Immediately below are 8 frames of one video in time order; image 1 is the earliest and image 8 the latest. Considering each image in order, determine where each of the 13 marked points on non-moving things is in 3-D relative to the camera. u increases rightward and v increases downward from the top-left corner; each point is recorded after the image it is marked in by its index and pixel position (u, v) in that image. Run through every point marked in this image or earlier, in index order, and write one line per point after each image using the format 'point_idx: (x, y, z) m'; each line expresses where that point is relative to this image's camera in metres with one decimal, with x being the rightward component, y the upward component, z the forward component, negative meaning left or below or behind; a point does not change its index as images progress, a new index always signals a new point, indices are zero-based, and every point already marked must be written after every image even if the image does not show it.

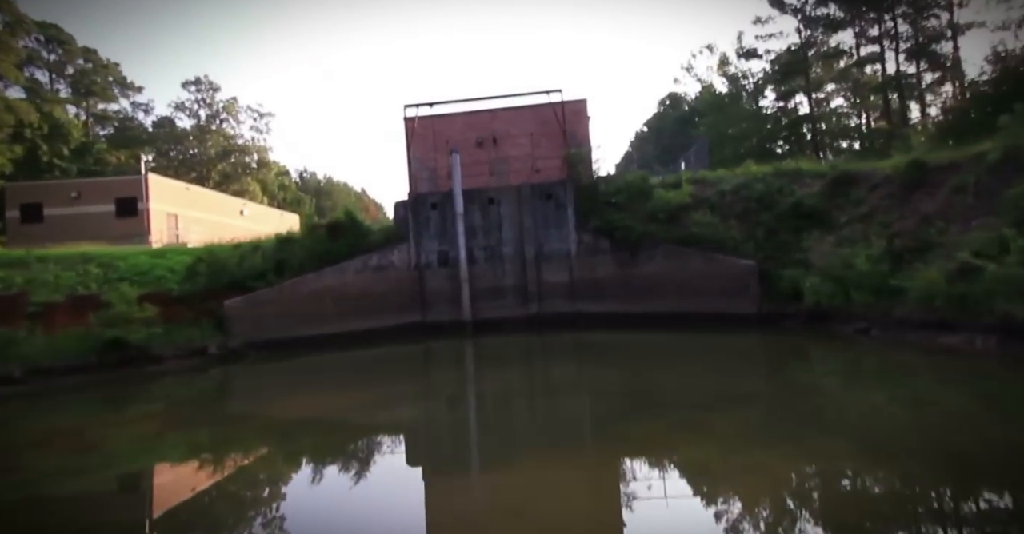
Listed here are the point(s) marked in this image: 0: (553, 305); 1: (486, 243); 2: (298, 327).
0: (+1.2, -1.3, +17.7) m
1: (-0.8, +0.7, +18.0) m
2: (-6.2, -1.7, +15.4) m
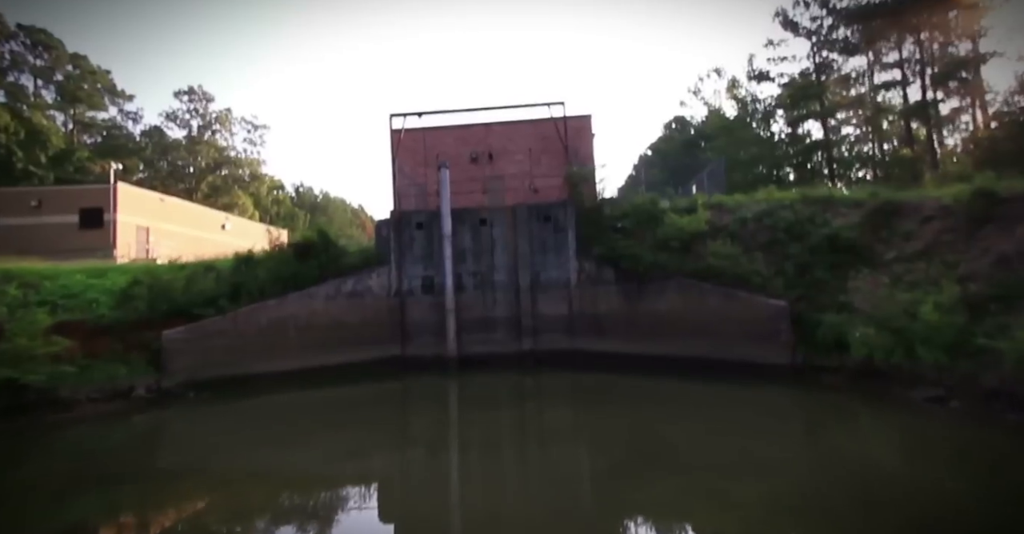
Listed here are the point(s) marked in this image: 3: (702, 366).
0: (+1.0, -2.2, +15.7) m
1: (-1.1, -0.1, +16.1) m
2: (-6.4, -2.3, +13.4) m
3: (+4.3, -2.3, +12.5) m
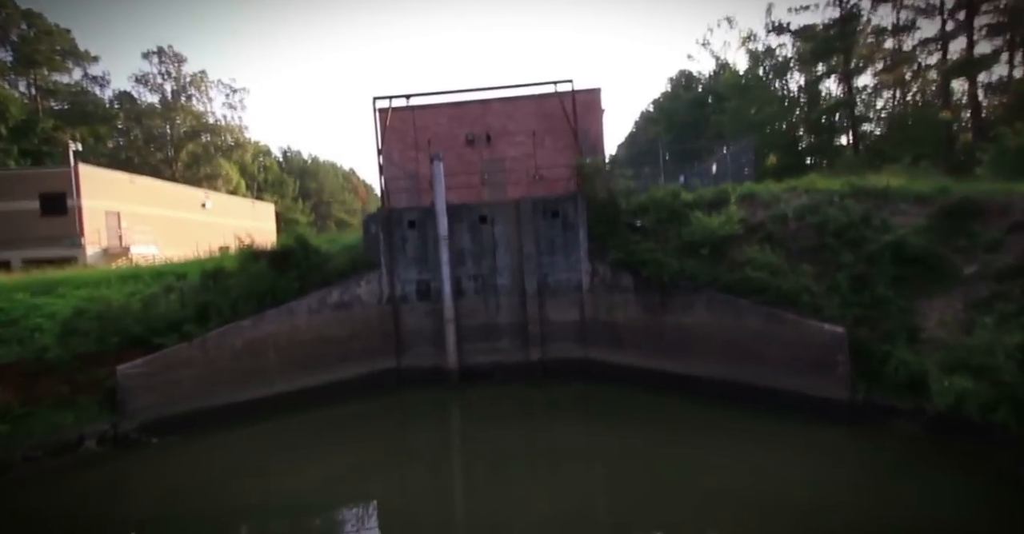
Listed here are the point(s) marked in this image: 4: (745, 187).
0: (+1.2, -2.2, +14.2) m
1: (-0.9, -0.2, +14.4) m
2: (-6.2, -2.7, +11.9) m
3: (+4.5, -2.5, +11.0) m
4: (+6.0, +2.1, +14.2) m
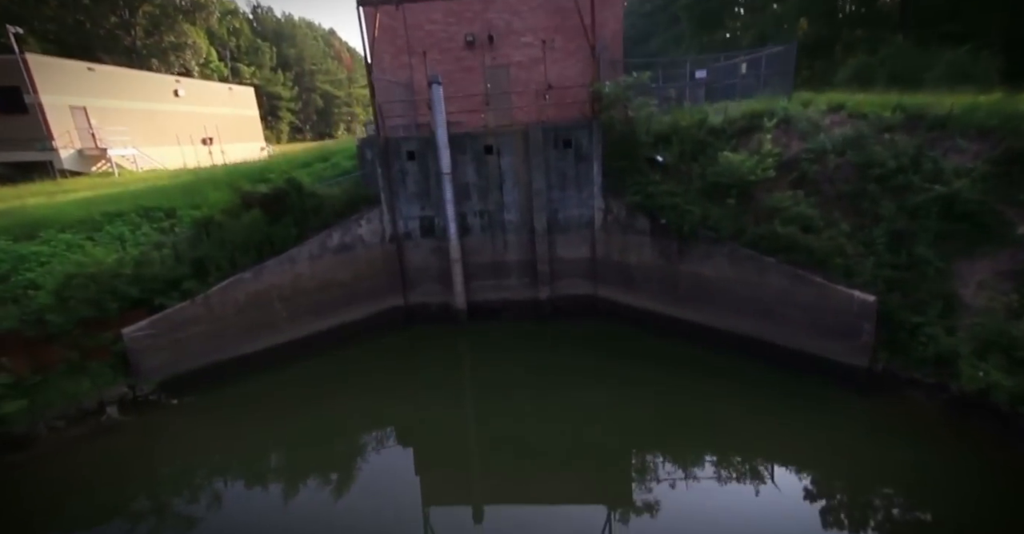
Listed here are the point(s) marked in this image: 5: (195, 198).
0: (+1.4, -0.5, +13.9) m
1: (-0.7, +1.5, +13.6) m
2: (-6.0, -1.7, +11.8) m
3: (+4.8, -1.6, +11.0) m
4: (+6.2, +3.8, +12.8) m
5: (-8.2, +1.7, +14.1) m
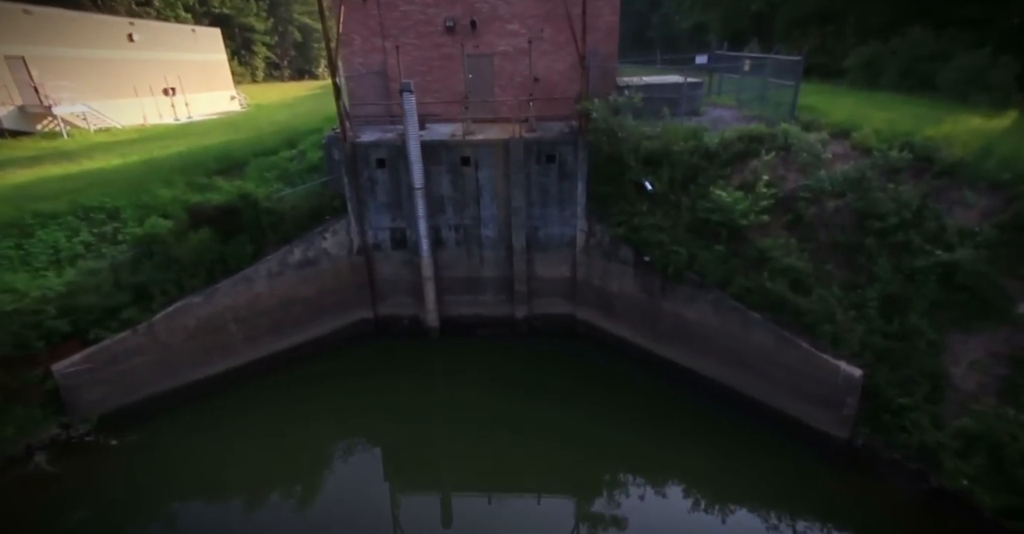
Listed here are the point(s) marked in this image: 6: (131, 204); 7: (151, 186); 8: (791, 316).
0: (+0.8, -1.0, +13.3) m
1: (-1.2, +1.0, +12.7) m
2: (-6.6, -2.1, +11.1) m
3: (+4.2, -2.5, +10.6) m
4: (+5.7, +3.0, +11.9) m
5: (-8.7, +1.6, +12.9) m
6: (-8.9, +1.5, +12.8) m
7: (-9.1, +2.1, +13.8) m
8: (+4.8, -0.8, +9.5) m
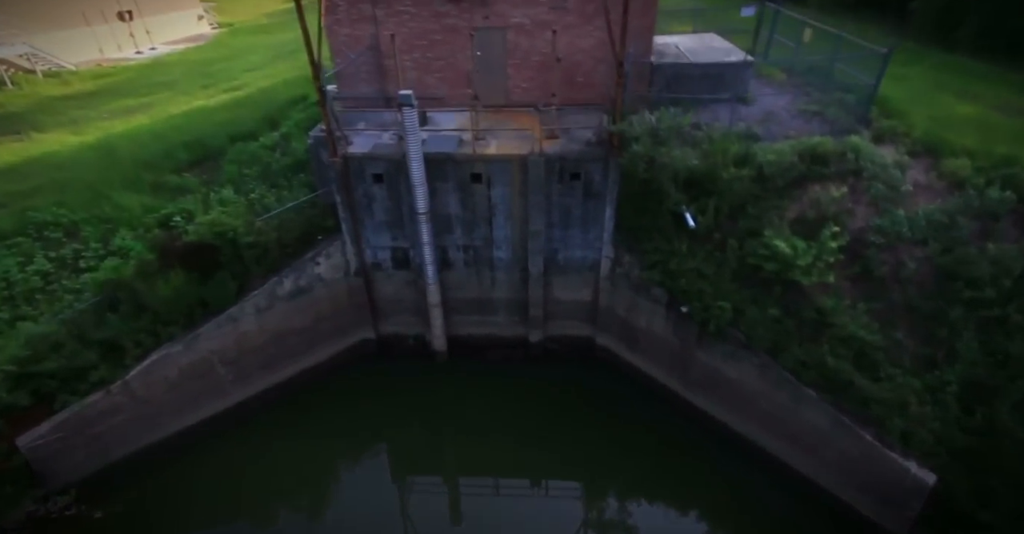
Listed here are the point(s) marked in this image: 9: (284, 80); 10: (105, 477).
0: (+1.1, -1.4, +12.1) m
1: (-0.9, +0.5, +11.1) m
2: (-6.3, -2.9, +10.1) m
3: (+4.5, -3.4, +9.6) m
4: (+6.1, +2.2, +9.9) m
5: (-8.4, +1.2, +11.3) m
6: (-8.5, +1.0, +11.2) m
7: (-8.7, +1.8, +12.0) m
8: (+5.1, -2.0, +8.3) m
9: (-7.5, +6.1, +18.0) m
10: (-7.1, -3.7, +9.7) m
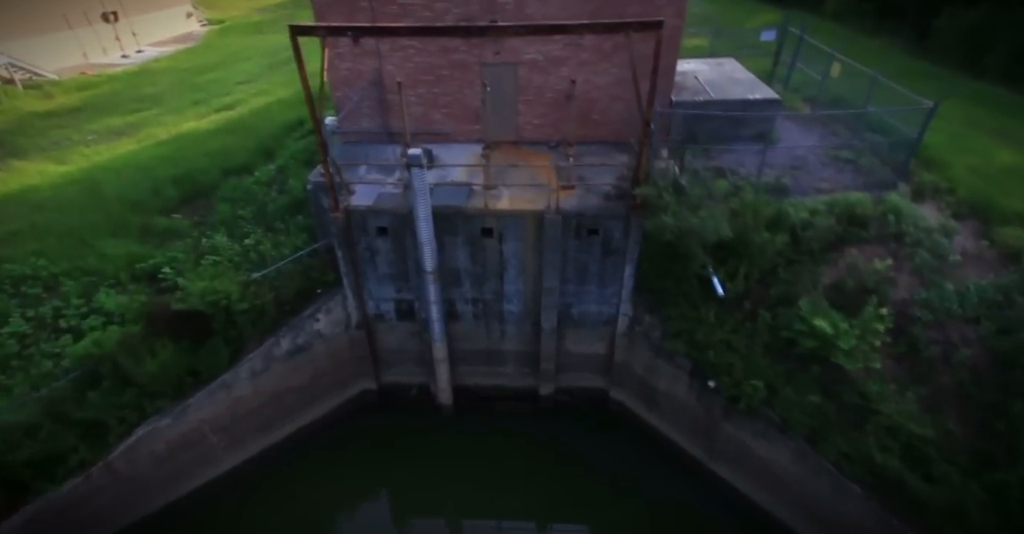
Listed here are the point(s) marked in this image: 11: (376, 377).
0: (+1.3, -2.5, +11.5) m
1: (-0.7, -0.6, +10.4) m
2: (-6.0, -3.9, +9.5) m
3: (+4.8, -4.5, +9.1) m
4: (+6.3, +1.1, +9.3) m
5: (-8.2, +0.1, +10.5) m
6: (-8.3, 0.0, +10.4) m
7: (-8.5, +0.7, +11.2) m
8: (+5.4, -3.1, +7.7) m
9: (-7.3, +5.3, +17.1) m
10: (-6.9, -4.8, +9.0) m
11: (-2.9, -2.4, +11.6) m
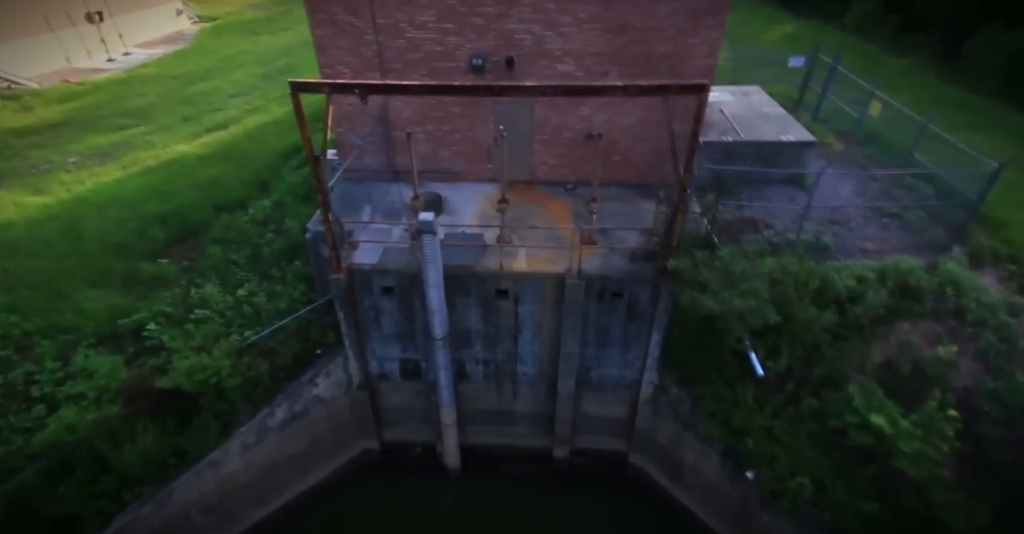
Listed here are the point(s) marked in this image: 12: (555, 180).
0: (+1.6, -3.5, +10.7) m
1: (-0.4, -1.7, +9.6) m
2: (-5.8, -5.0, +8.7) m
3: (+5.0, -5.7, +8.3) m
4: (+6.6, -0.1, +8.4) m
5: (-7.9, -0.9, +9.6) m
6: (-8.0, -1.0, +9.5) m
7: (-8.2, -0.3, +10.3) m
8: (+5.6, -4.3, +6.9) m
9: (-7.0, +4.4, +16.1) m
10: (-6.6, -5.8, +8.2) m
11: (-2.6, -3.4, +10.7) m
12: (+0.9, +1.8, +11.2) m
